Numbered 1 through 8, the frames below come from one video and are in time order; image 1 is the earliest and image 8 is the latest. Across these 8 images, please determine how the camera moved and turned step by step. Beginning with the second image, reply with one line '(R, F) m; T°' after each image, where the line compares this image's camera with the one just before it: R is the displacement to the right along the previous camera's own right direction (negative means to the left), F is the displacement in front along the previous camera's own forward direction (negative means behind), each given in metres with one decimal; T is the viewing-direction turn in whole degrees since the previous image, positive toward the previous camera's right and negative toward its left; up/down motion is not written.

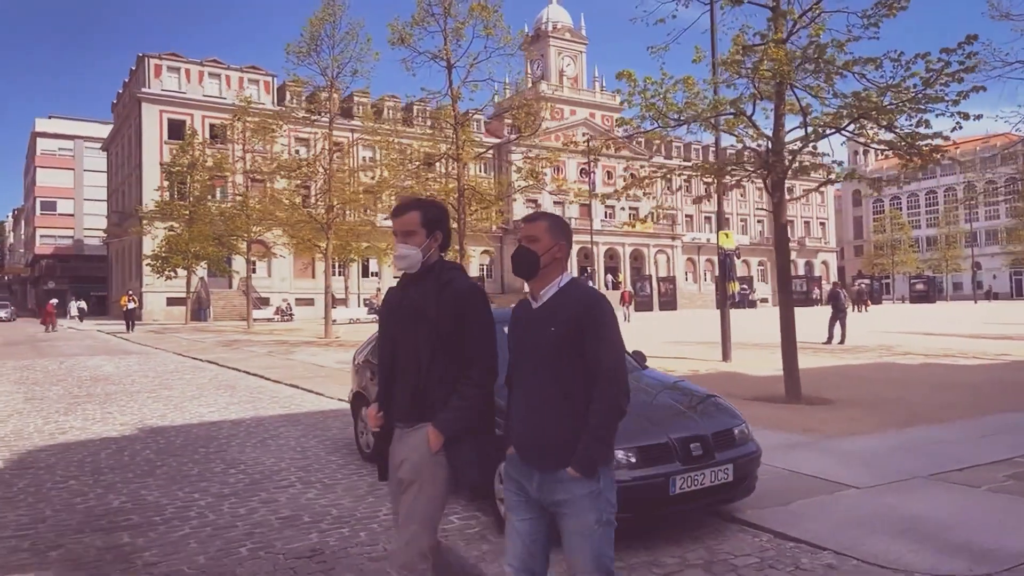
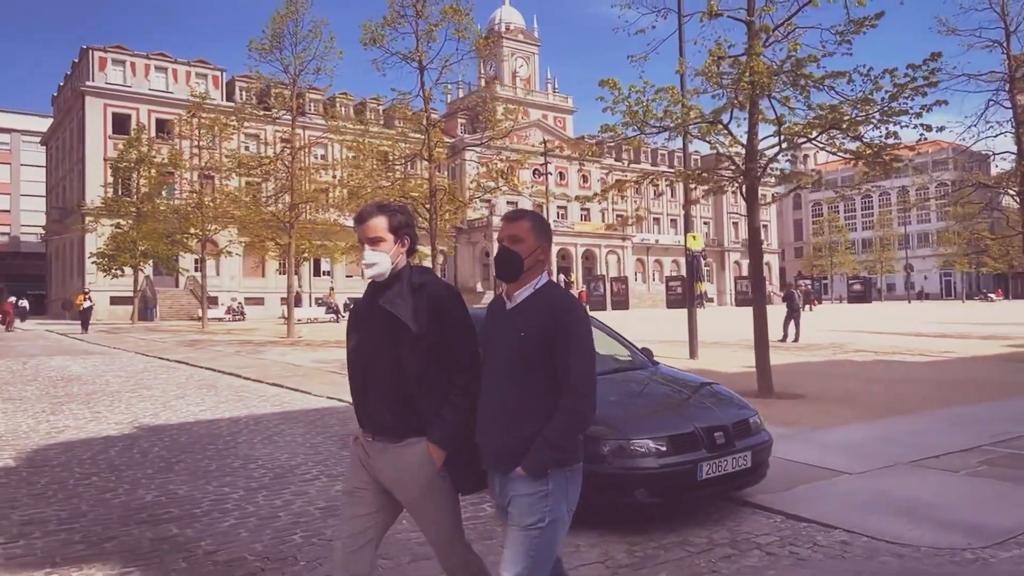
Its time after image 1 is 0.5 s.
(-0.5, -0.3) m; +4°
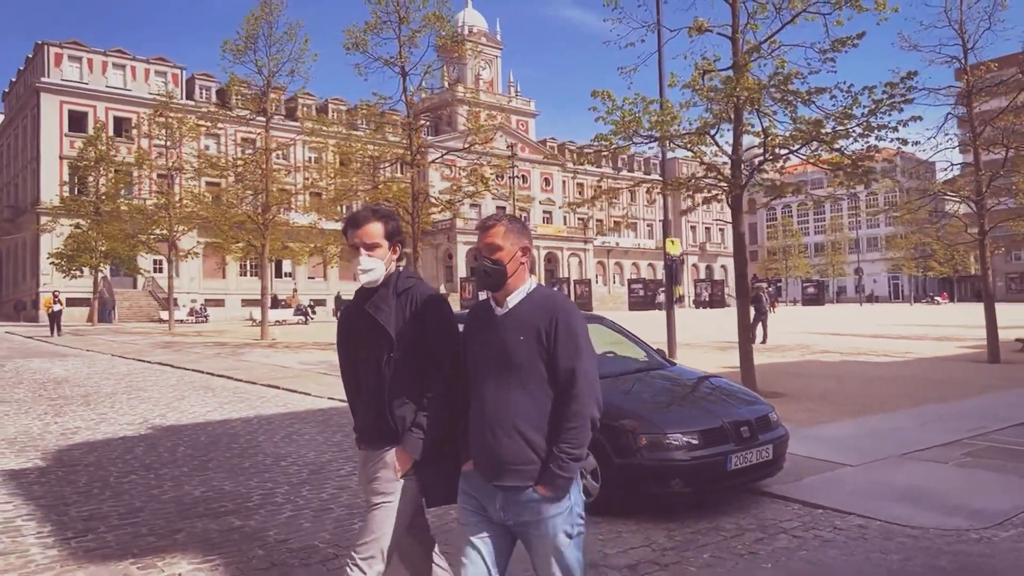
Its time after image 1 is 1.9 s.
(-0.6, -0.3) m; +3°
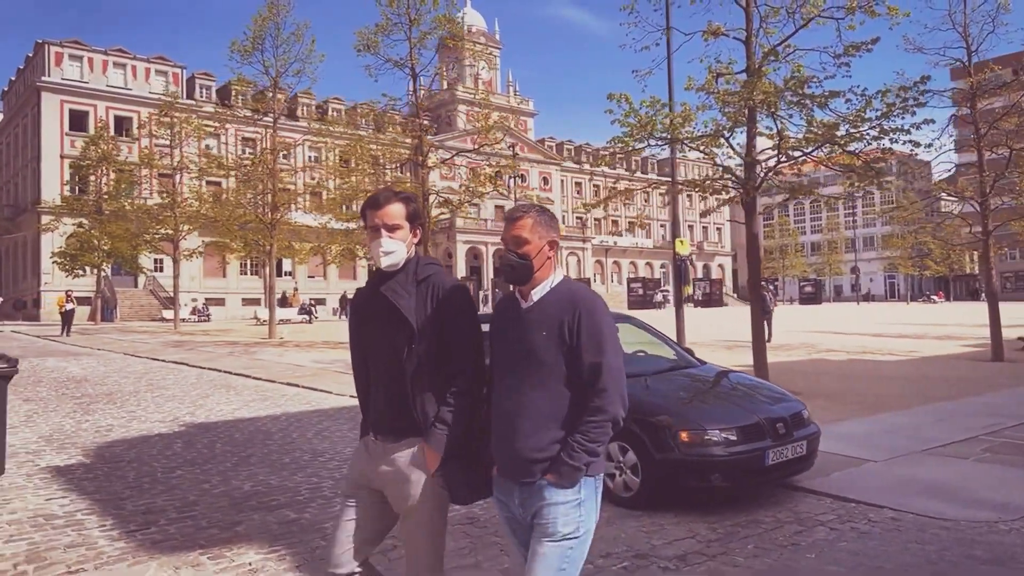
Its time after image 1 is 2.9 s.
(-0.3, -0.2) m; 0°
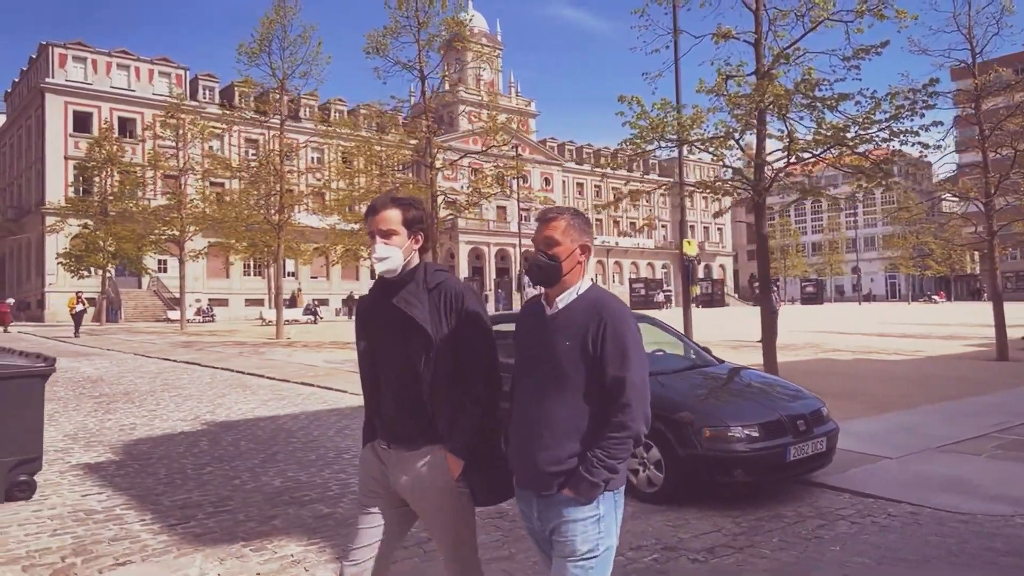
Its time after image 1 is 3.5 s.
(-0.2, -0.1) m; 0°
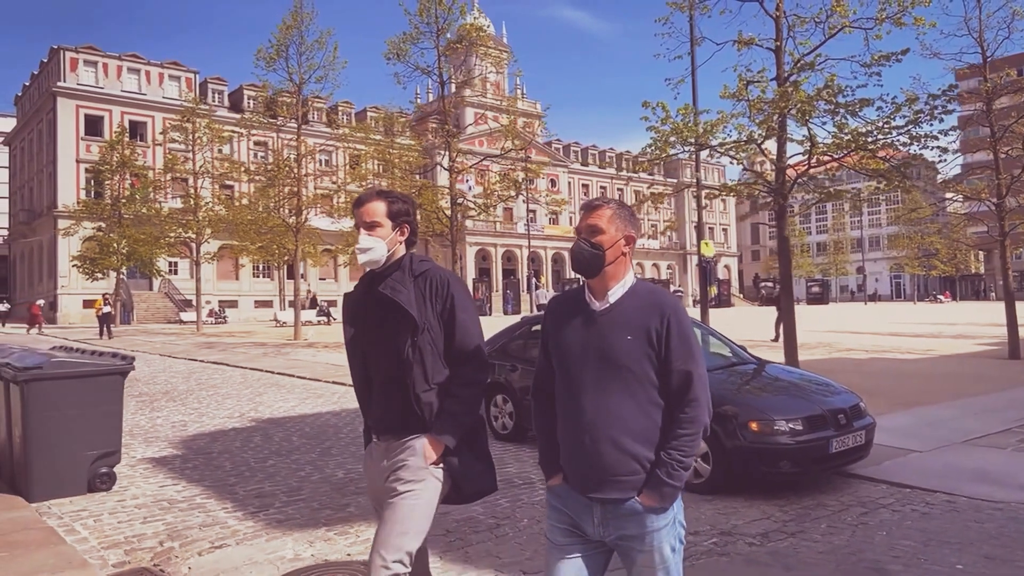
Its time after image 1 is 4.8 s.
(-0.4, -0.3) m; 0°
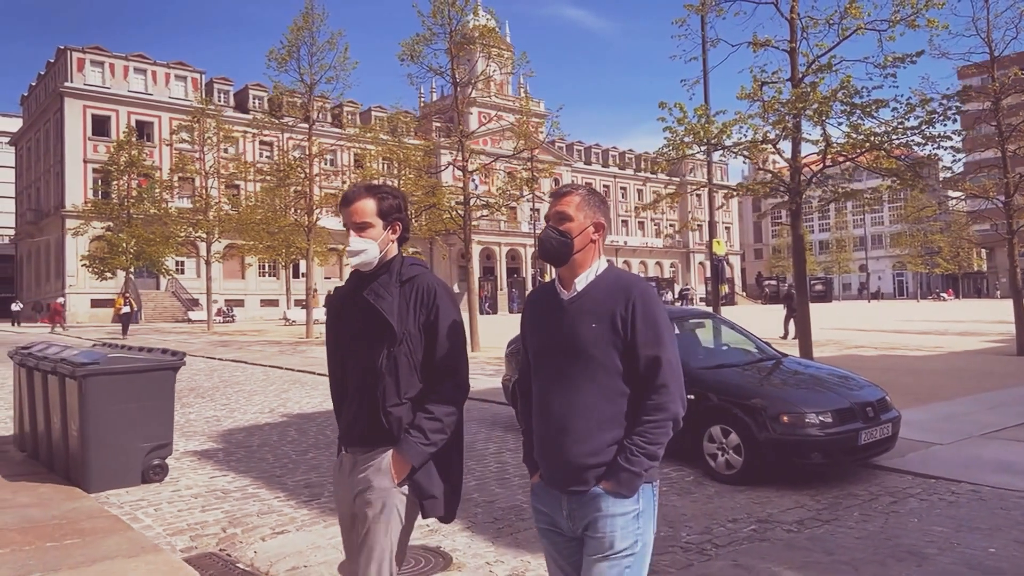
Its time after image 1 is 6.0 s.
(-0.3, -0.2) m; 0°
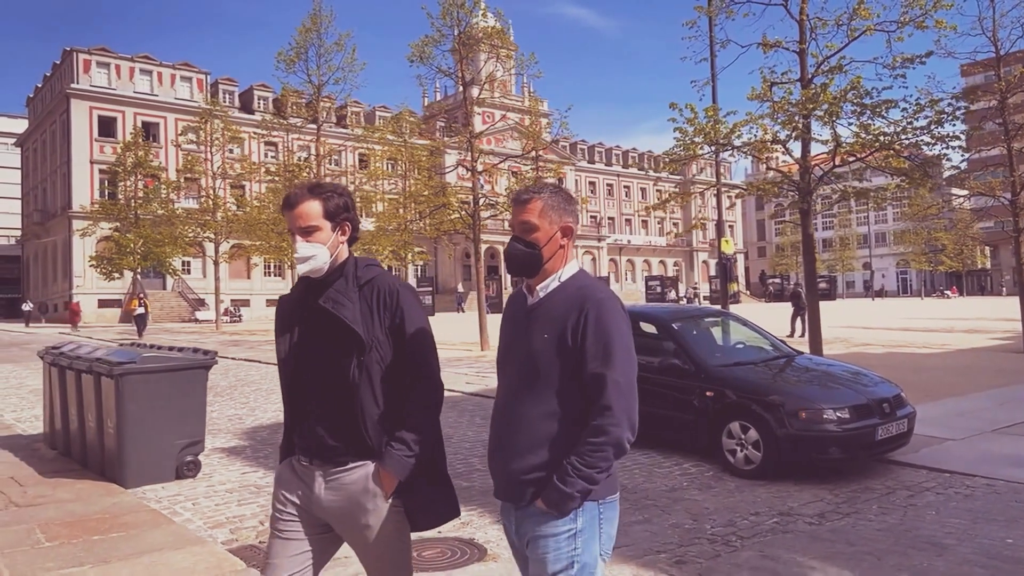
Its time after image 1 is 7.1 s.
(-0.2, -0.1) m; 0°
